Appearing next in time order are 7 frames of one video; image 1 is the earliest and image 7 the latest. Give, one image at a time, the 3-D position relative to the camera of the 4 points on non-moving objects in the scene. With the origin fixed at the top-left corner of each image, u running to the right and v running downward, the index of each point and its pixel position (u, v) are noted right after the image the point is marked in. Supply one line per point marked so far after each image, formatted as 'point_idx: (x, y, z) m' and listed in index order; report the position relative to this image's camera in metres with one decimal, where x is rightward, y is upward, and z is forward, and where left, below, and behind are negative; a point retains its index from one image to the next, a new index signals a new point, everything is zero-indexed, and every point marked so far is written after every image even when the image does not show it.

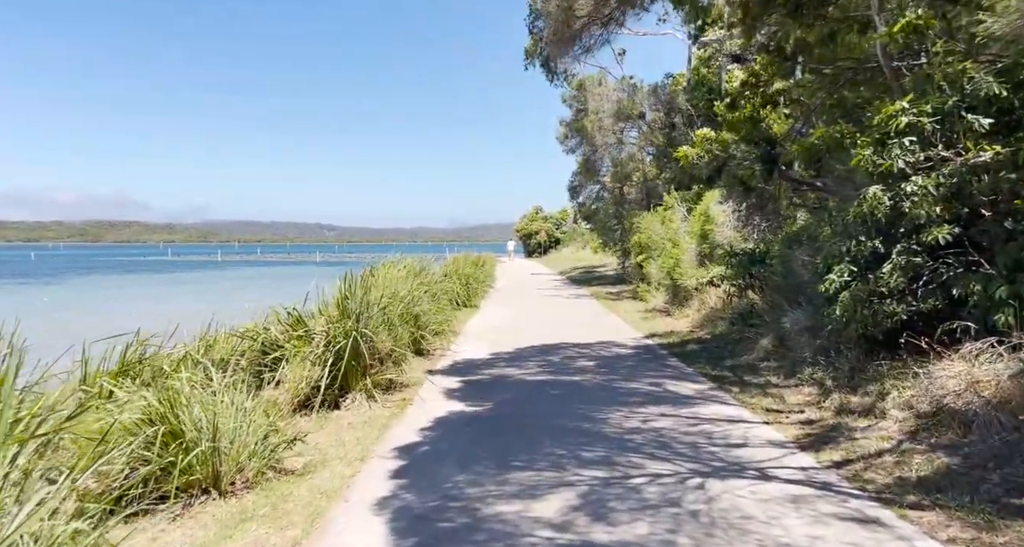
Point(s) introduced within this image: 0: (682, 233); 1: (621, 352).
0: (+4.1, +1.0, +14.4) m
1: (+1.9, -1.4, +10.3) m
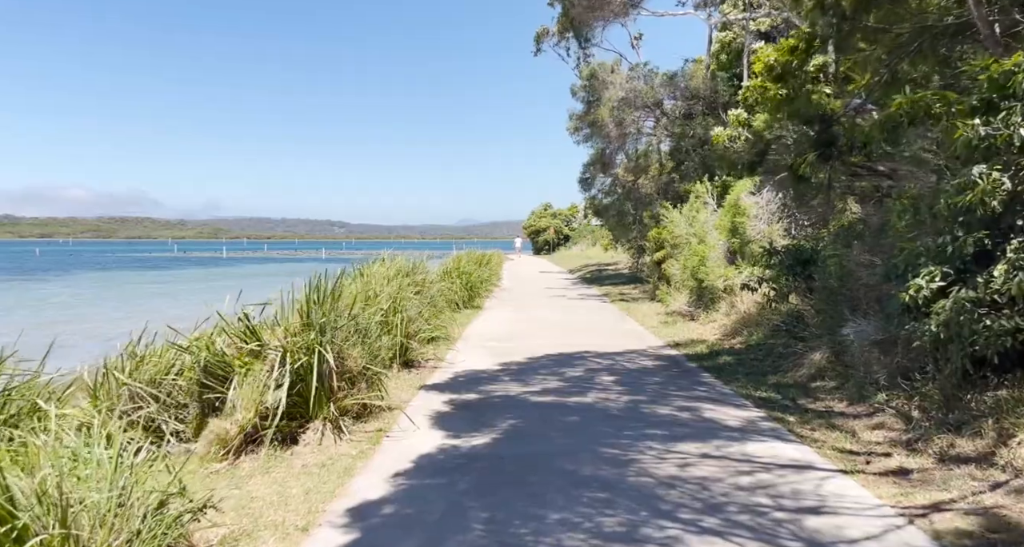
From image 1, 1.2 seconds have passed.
0: (+4.2, +1.0, +13.0) m
1: (+1.9, -1.4, +8.9) m
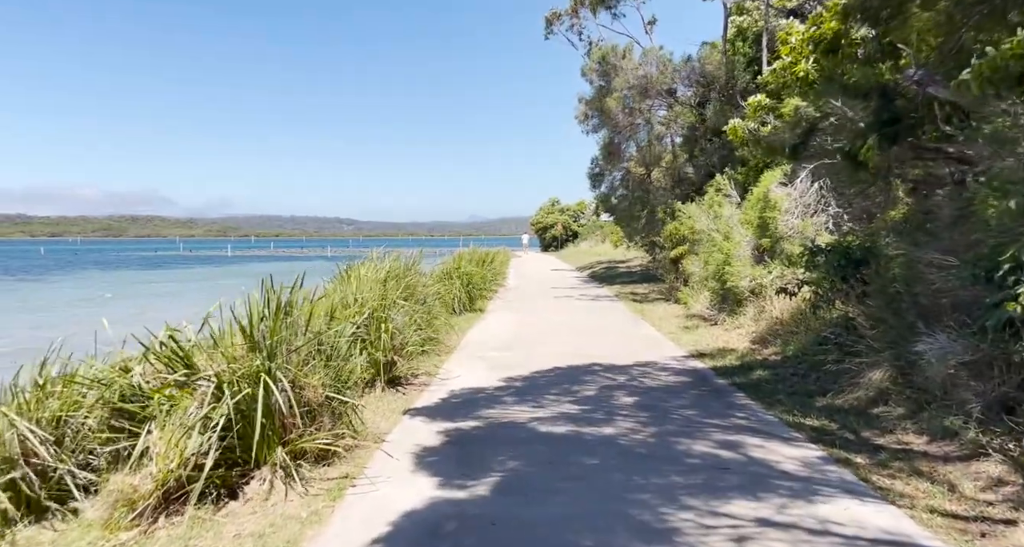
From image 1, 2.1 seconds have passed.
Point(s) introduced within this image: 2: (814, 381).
0: (+4.3, +1.0, +11.7) m
1: (+2.0, -1.4, +7.7) m
2: (+3.5, -1.2, +7.0) m
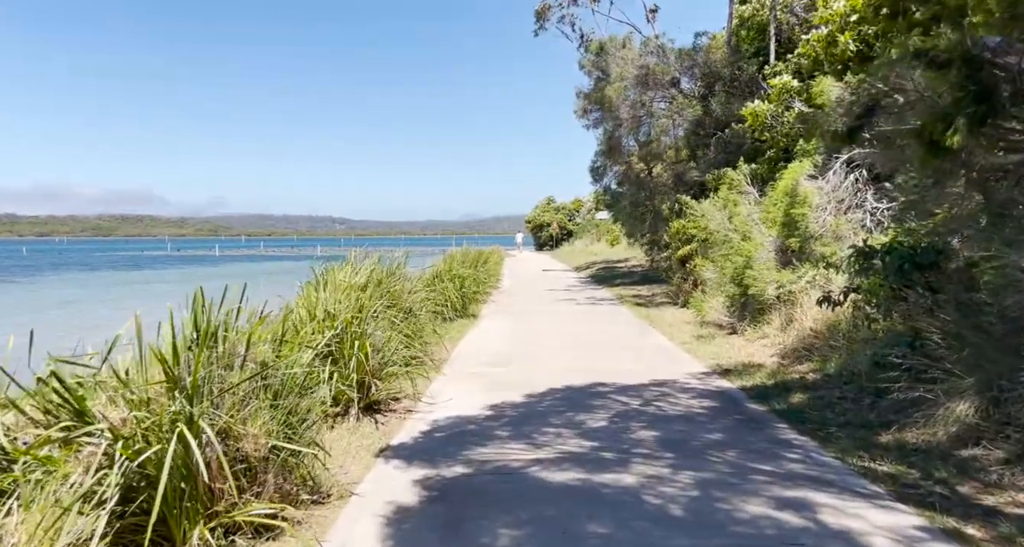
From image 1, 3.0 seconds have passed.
0: (+4.2, +0.9, +10.6) m
1: (+2.0, -1.5, +6.5) m
2: (+3.5, -1.3, +5.8) m
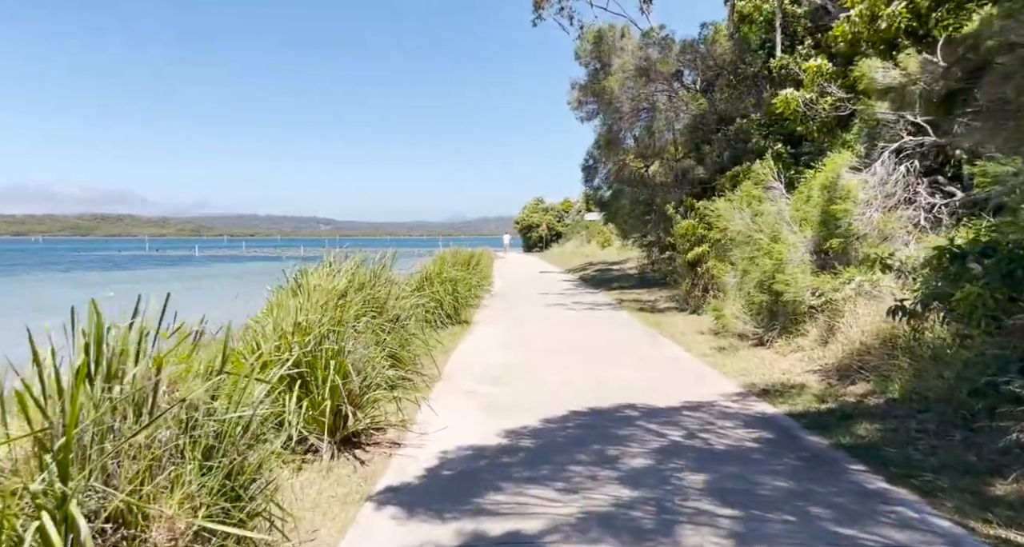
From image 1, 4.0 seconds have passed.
0: (+4.2, +0.9, +9.5) m
1: (+2.0, -1.5, +5.4) m
2: (+3.6, -1.4, +4.7) m
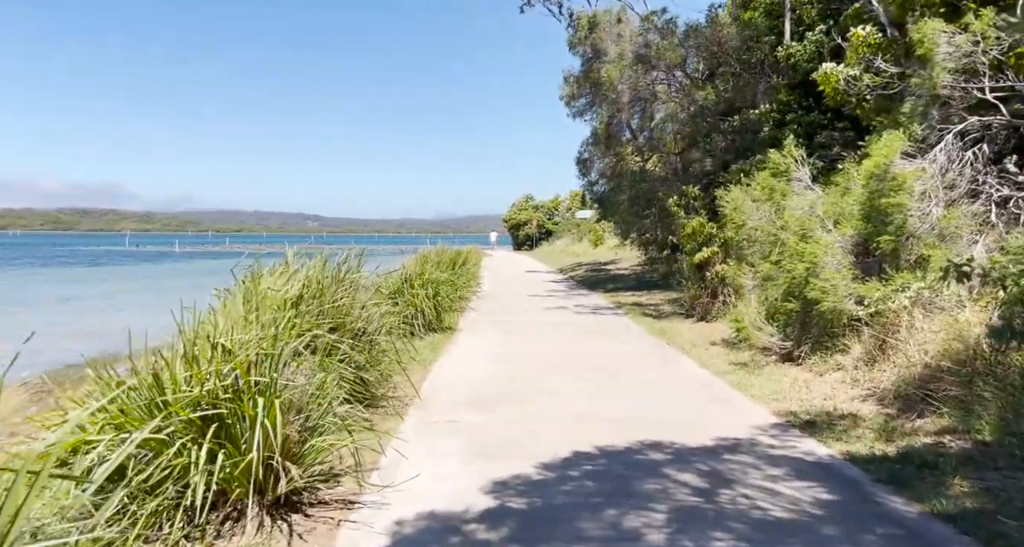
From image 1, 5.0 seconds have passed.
0: (+4.1, +0.8, +8.3) m
1: (+2.0, -1.6, +4.1) m
2: (+3.6, -1.4, +3.5) m
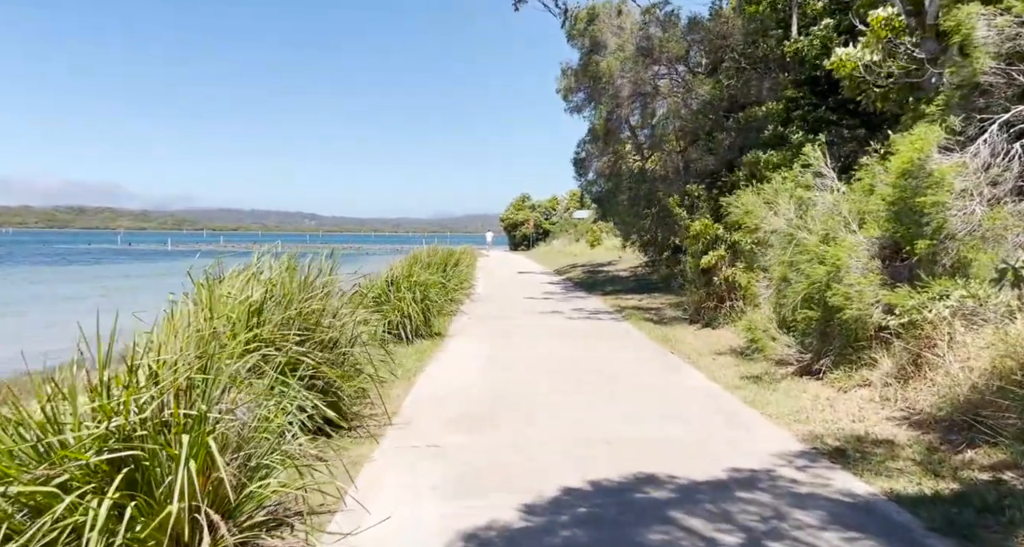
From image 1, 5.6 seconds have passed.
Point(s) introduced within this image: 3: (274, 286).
0: (+4.0, +0.7, +7.6) m
1: (+1.9, -1.6, +3.4) m
2: (+3.5, -1.5, +2.8) m
3: (-2.3, -0.1, +5.8) m
